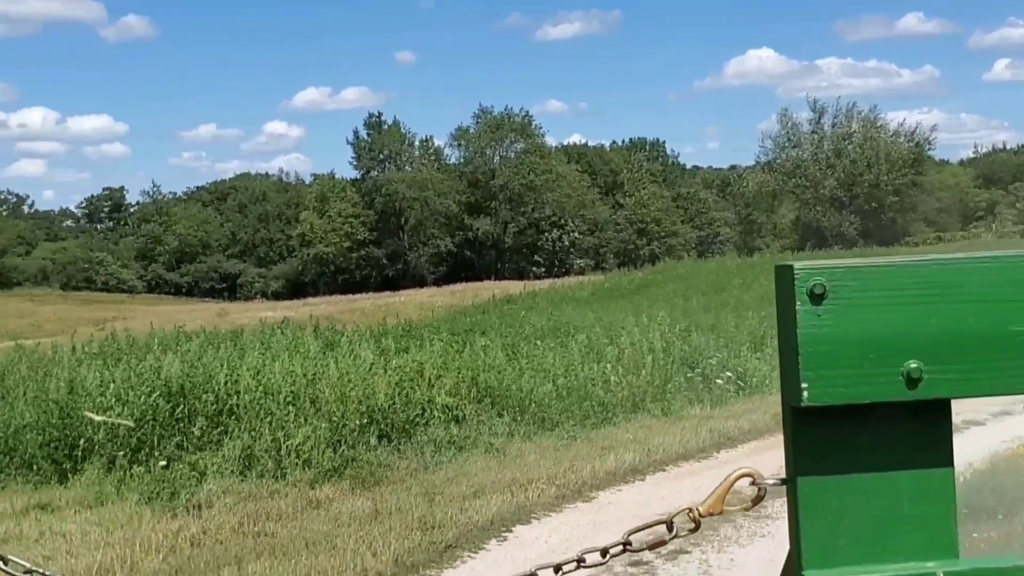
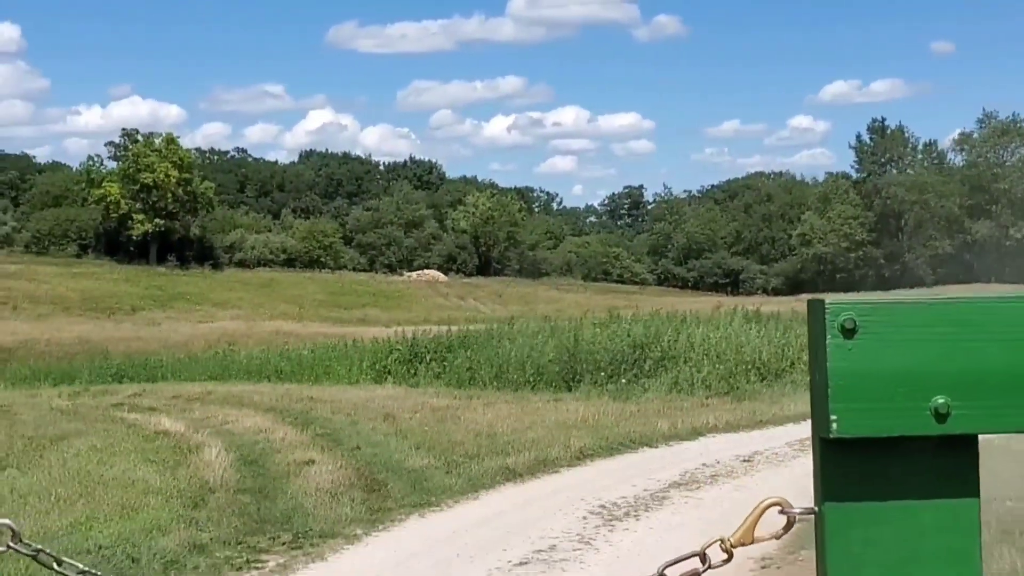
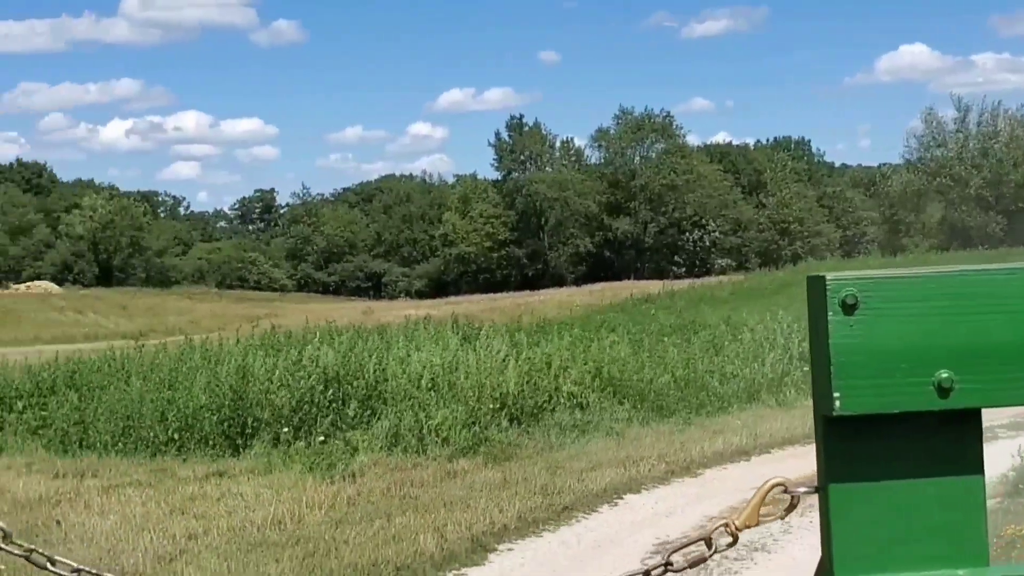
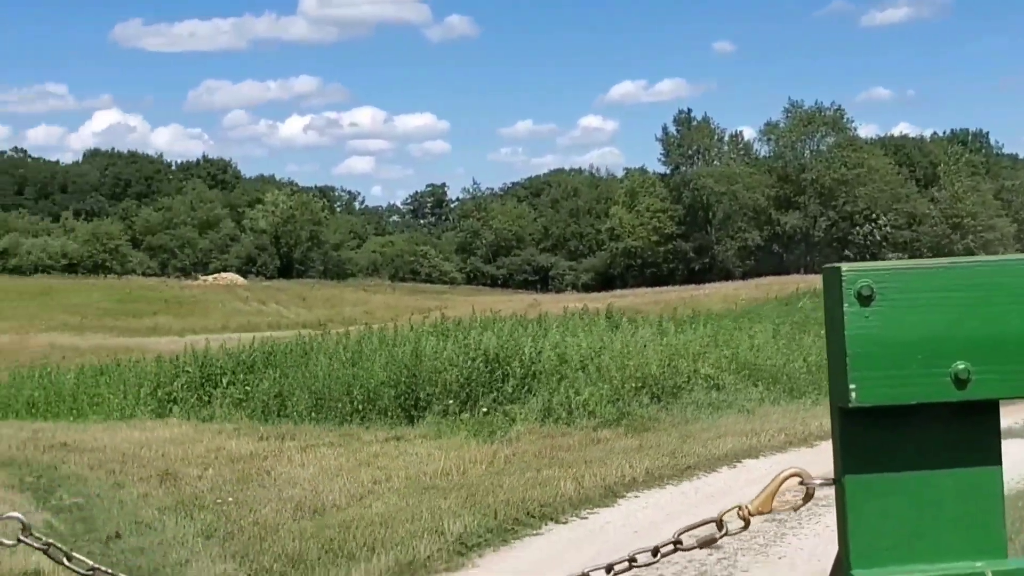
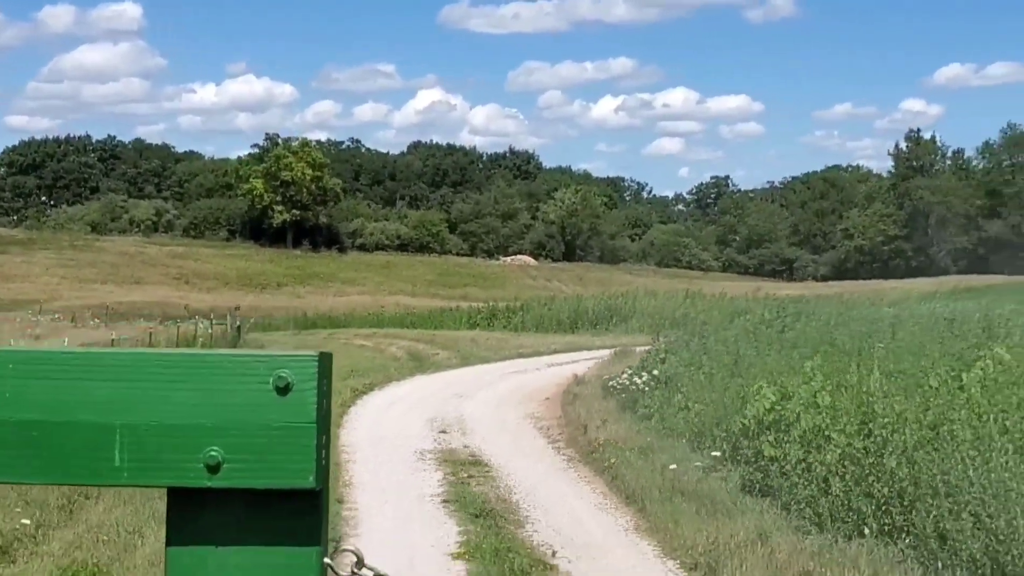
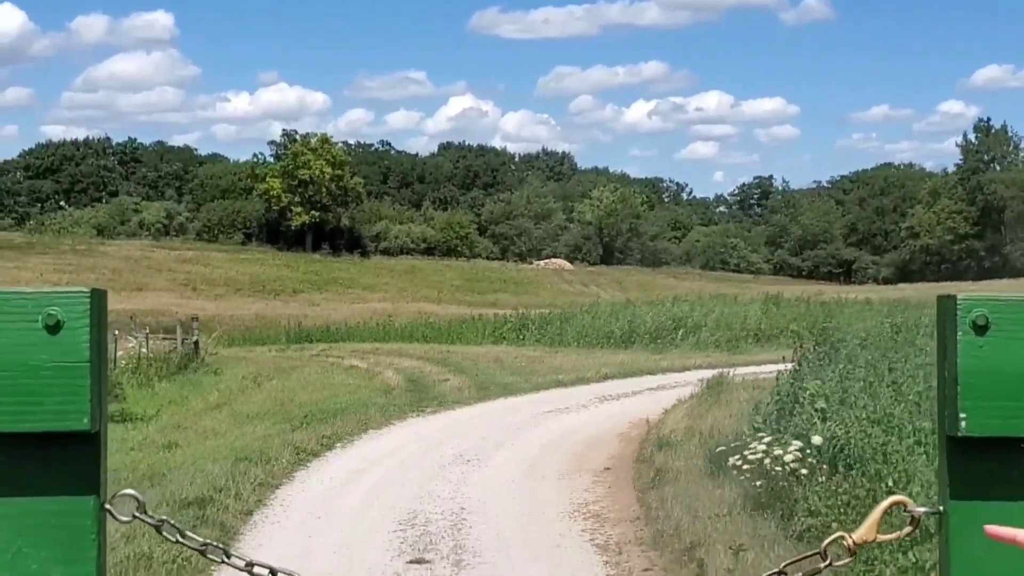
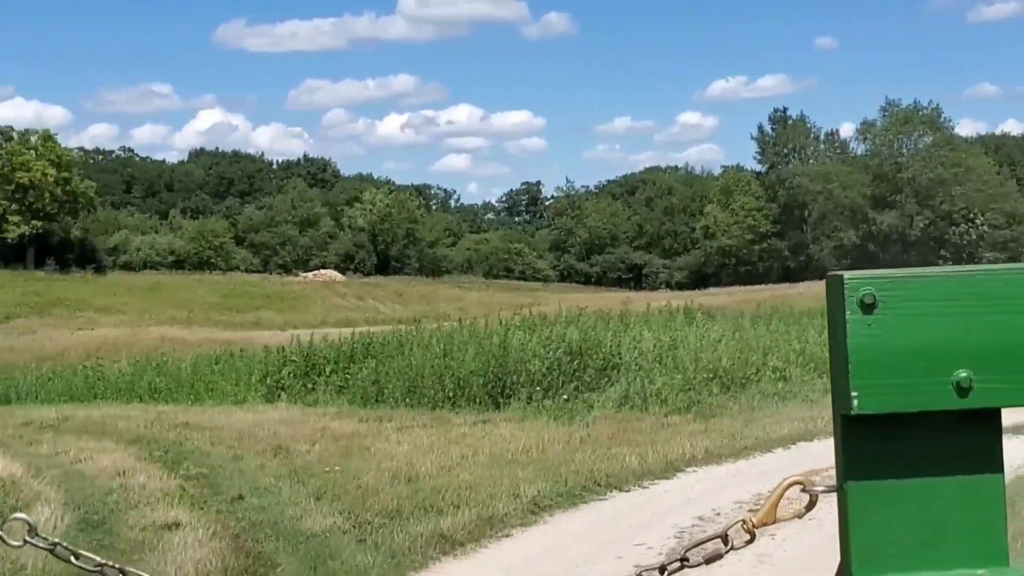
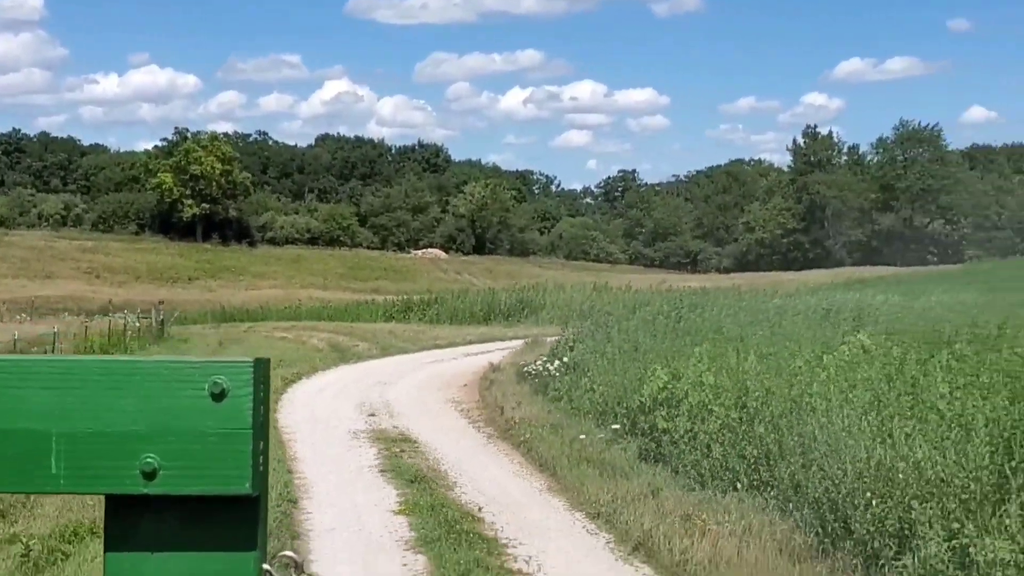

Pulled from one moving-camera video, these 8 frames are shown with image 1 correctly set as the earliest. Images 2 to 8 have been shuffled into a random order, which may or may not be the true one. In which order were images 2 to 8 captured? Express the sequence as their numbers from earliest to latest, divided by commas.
3, 4, 7, 2, 6, 5, 8
